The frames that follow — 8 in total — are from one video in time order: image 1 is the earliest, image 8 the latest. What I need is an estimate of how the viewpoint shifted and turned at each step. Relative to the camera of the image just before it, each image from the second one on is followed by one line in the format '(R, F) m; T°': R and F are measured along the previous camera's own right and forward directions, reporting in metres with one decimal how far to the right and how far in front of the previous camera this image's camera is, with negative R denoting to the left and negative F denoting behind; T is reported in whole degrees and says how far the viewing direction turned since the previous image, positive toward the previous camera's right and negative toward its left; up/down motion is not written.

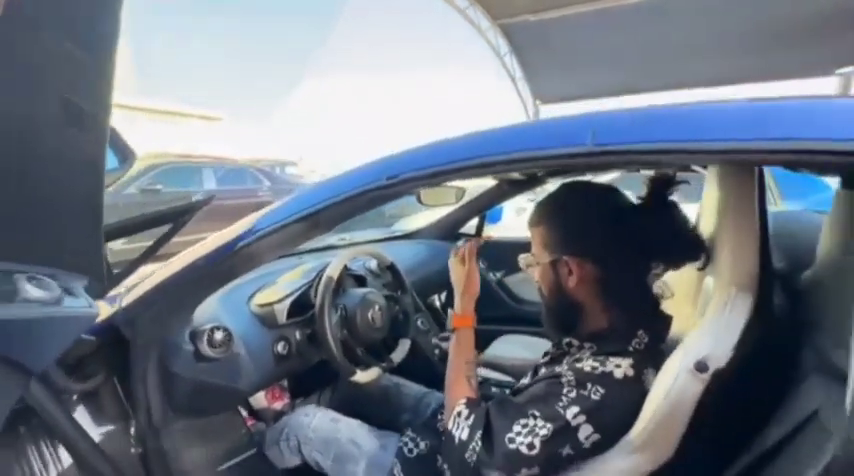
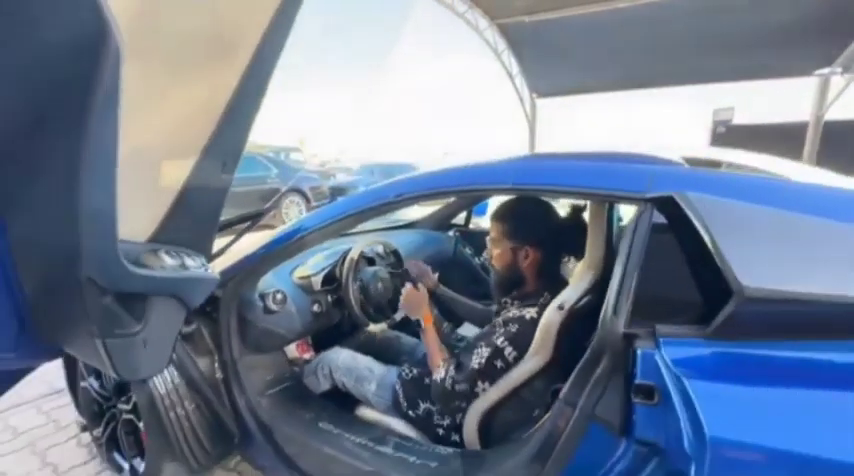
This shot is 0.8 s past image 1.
(0.0, -0.5) m; 0°
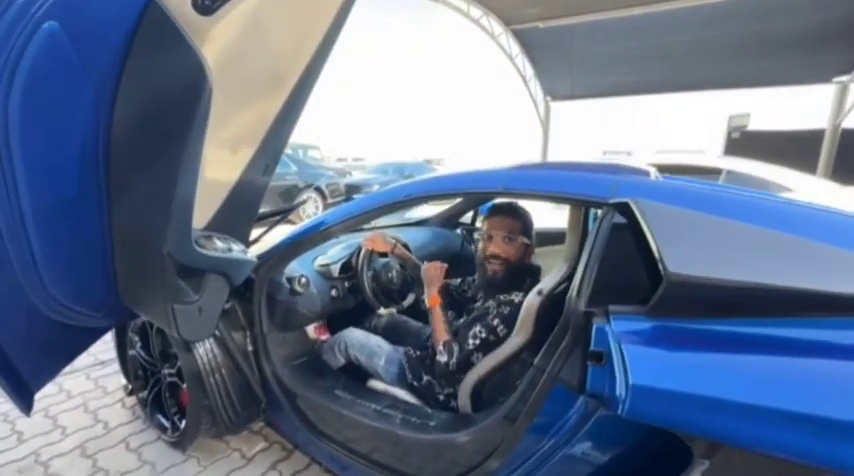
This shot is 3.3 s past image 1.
(0.0, -0.2) m; -1°
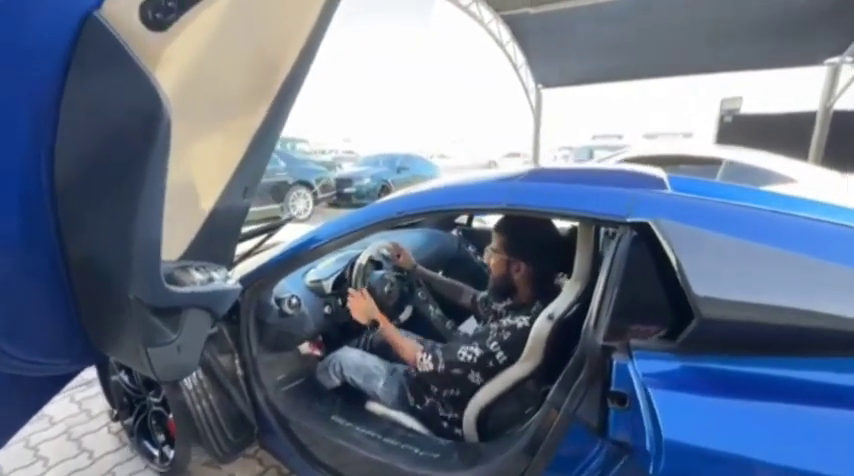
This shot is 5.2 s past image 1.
(0.0, +0.1) m; +1°
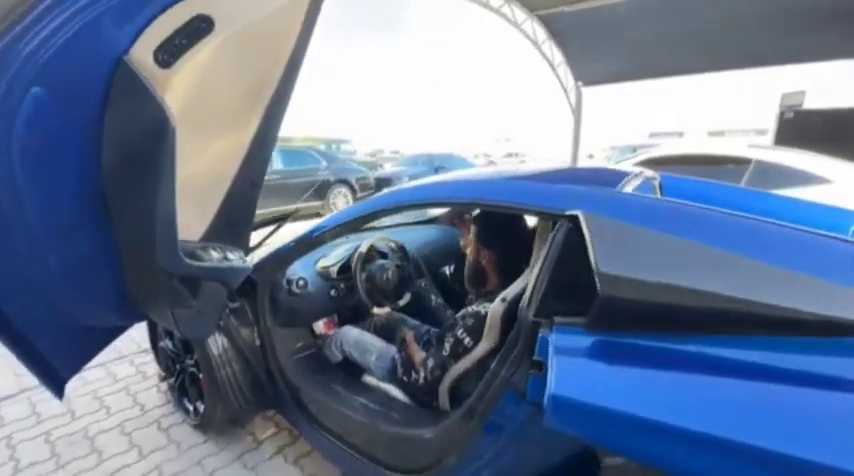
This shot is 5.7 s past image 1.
(+0.2, -0.2) m; -5°
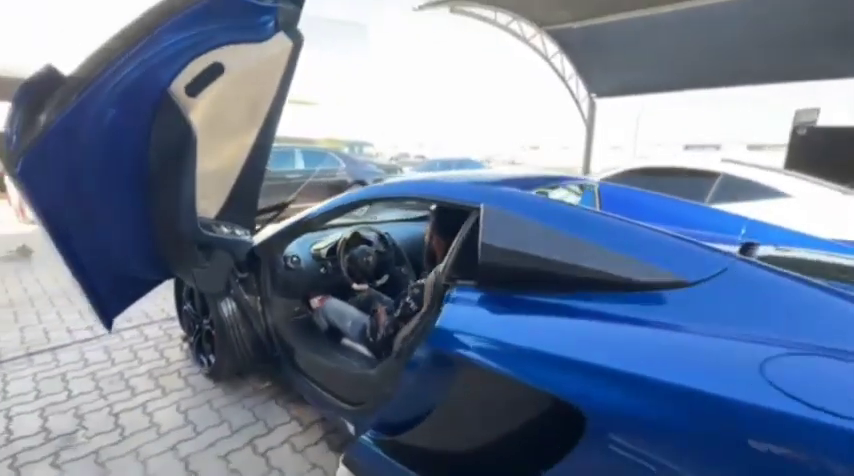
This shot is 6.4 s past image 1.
(+0.2, -0.5) m; -3°
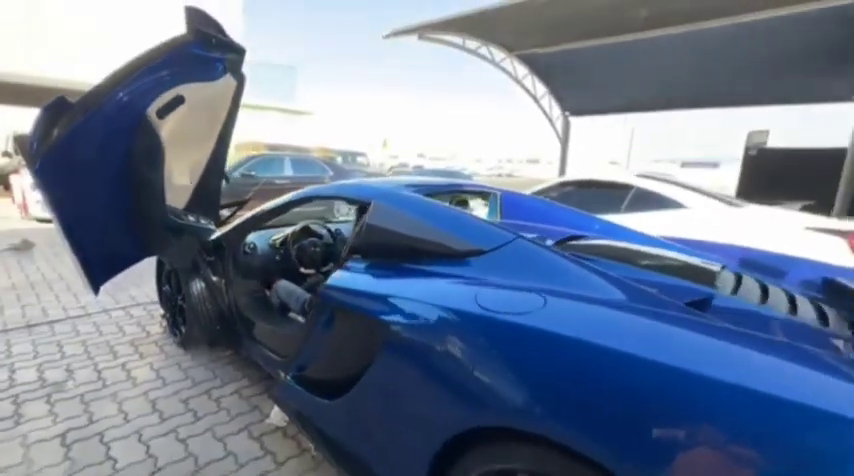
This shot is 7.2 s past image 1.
(+0.4, -0.6) m; 0°
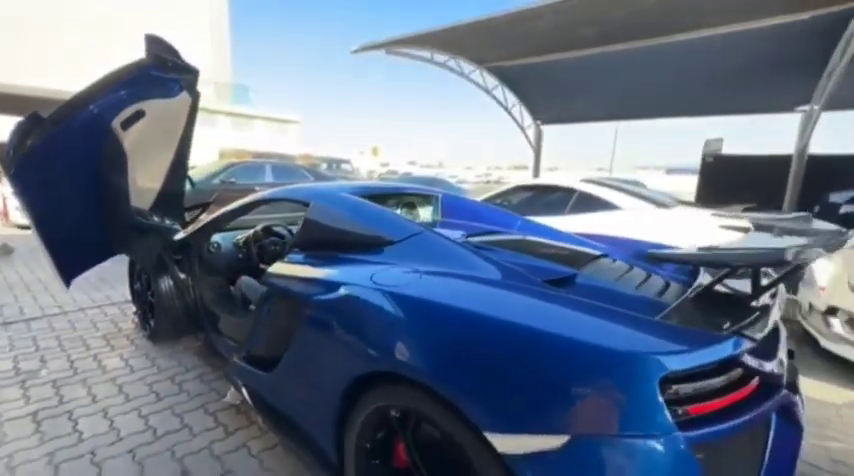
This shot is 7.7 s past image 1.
(+0.3, -0.3) m; +1°
